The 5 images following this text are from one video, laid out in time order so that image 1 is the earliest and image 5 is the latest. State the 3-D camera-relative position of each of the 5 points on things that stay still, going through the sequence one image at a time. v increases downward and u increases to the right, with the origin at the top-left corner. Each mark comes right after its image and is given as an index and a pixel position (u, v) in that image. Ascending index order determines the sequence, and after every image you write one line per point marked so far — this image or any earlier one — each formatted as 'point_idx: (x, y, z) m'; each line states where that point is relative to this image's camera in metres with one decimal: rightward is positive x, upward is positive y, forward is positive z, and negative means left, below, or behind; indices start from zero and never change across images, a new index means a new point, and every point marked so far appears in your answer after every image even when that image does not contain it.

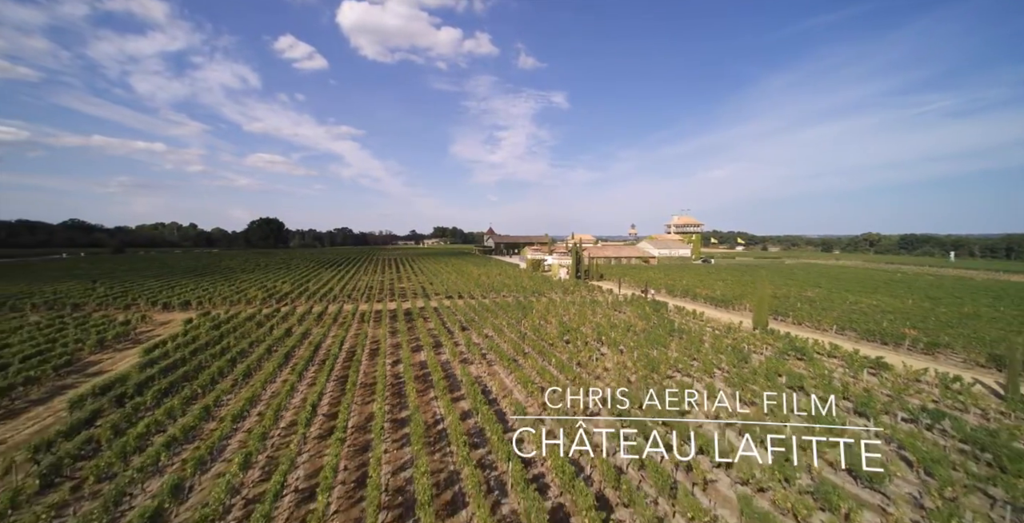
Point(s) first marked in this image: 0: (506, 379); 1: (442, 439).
0: (-0.1, -3.8, +14.0) m
1: (-1.5, -4.1, +9.8) m
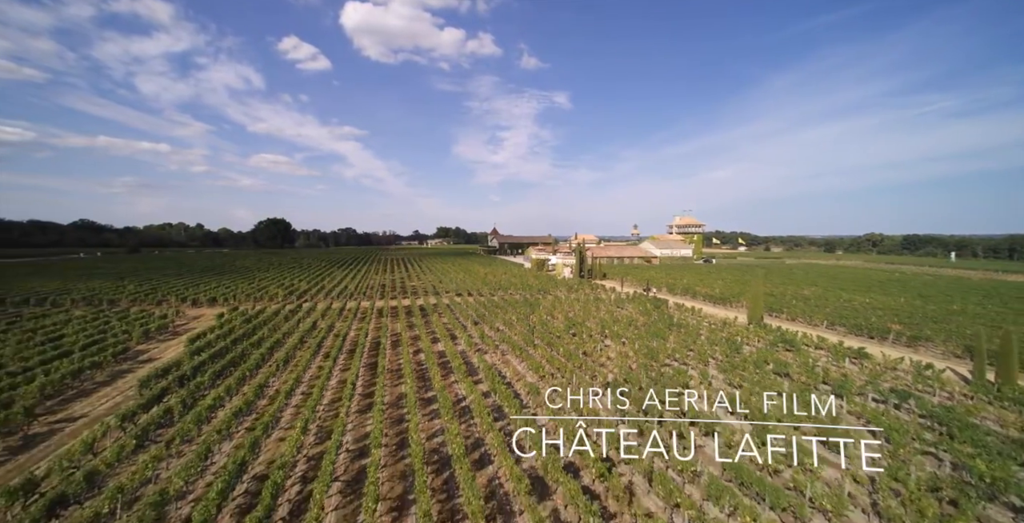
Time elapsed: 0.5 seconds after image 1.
0: (+0.3, -3.7, +15.3) m
1: (-1.1, -4.0, +11.2) m
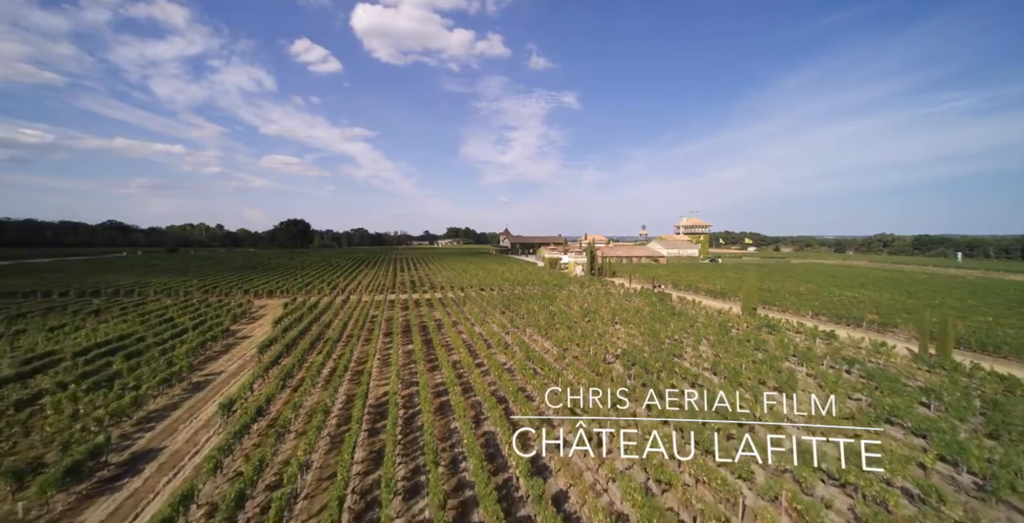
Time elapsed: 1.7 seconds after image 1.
0: (+1.5, -3.5, +18.7) m
1: (0.0, -3.8, +14.6) m
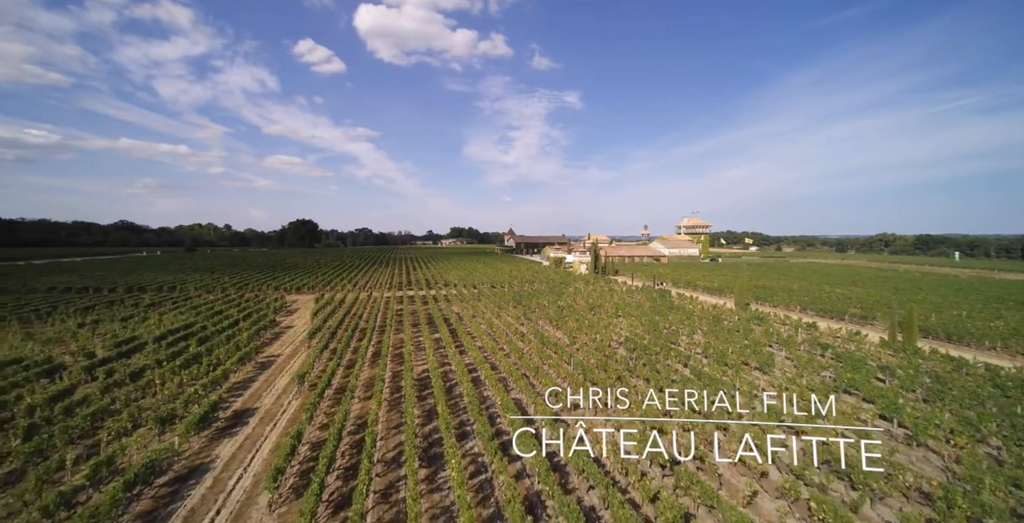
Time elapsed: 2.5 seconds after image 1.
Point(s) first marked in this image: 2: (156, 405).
0: (+2.3, -3.5, +21.0) m
1: (+0.7, -3.7, +16.9) m
2: (-9.4, -3.8, +11.1) m
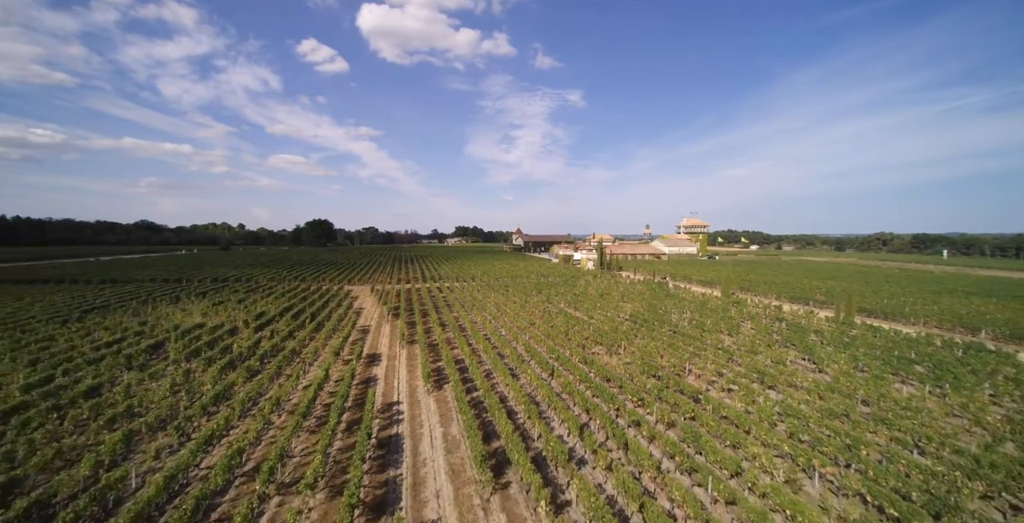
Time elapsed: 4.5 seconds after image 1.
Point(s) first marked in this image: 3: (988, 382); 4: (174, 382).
0: (+4.0, -3.1, +26.5) m
1: (+2.5, -3.4, +22.4) m
2: (-7.7, -3.5, +16.7) m
3: (+15.2, -3.8, +13.2) m
4: (-9.9, -3.6, +12.2) m
